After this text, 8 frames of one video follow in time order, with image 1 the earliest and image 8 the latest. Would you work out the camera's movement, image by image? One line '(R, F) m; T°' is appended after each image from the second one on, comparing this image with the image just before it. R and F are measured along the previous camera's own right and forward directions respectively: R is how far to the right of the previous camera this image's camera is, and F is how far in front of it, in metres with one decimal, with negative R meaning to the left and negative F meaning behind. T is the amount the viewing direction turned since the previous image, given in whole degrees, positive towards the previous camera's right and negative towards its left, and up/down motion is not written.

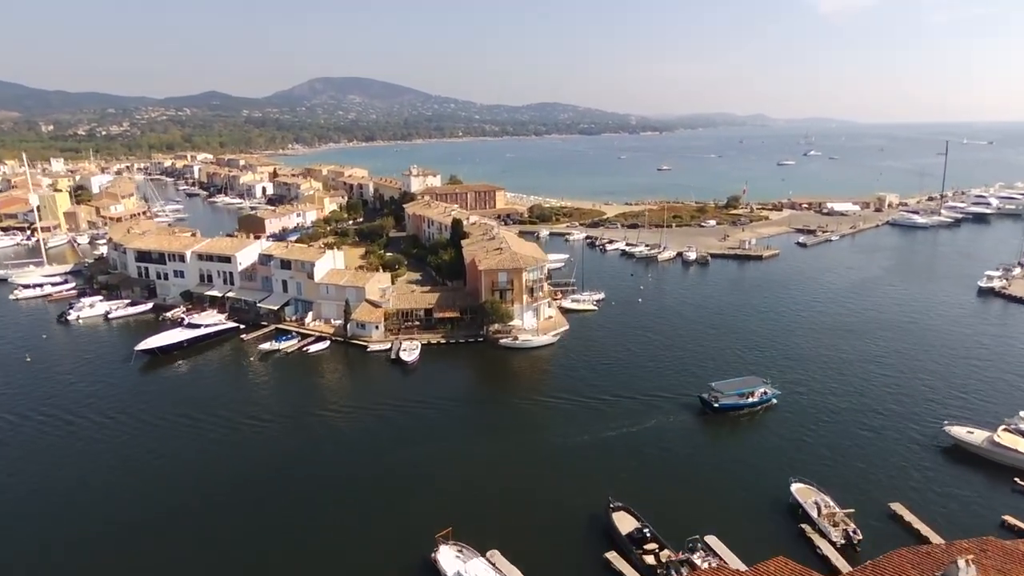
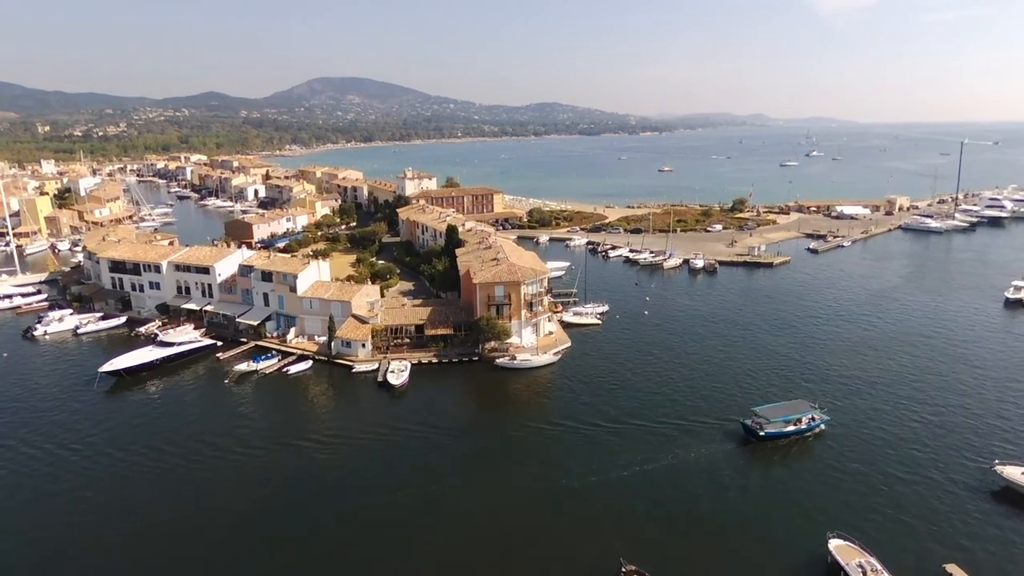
(+0.1, +3.4) m; 0°
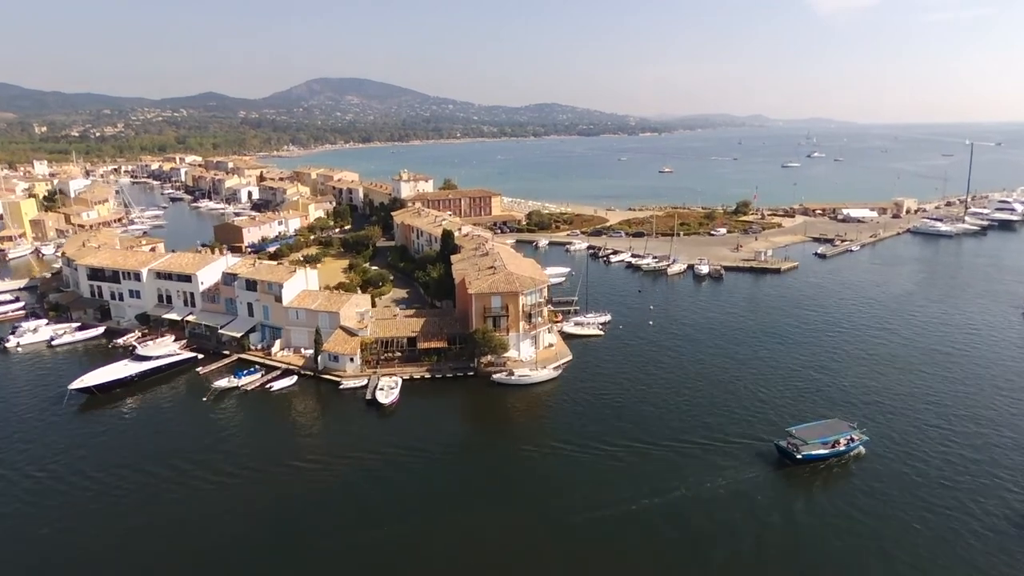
(+0.1, +2.4) m; 0°
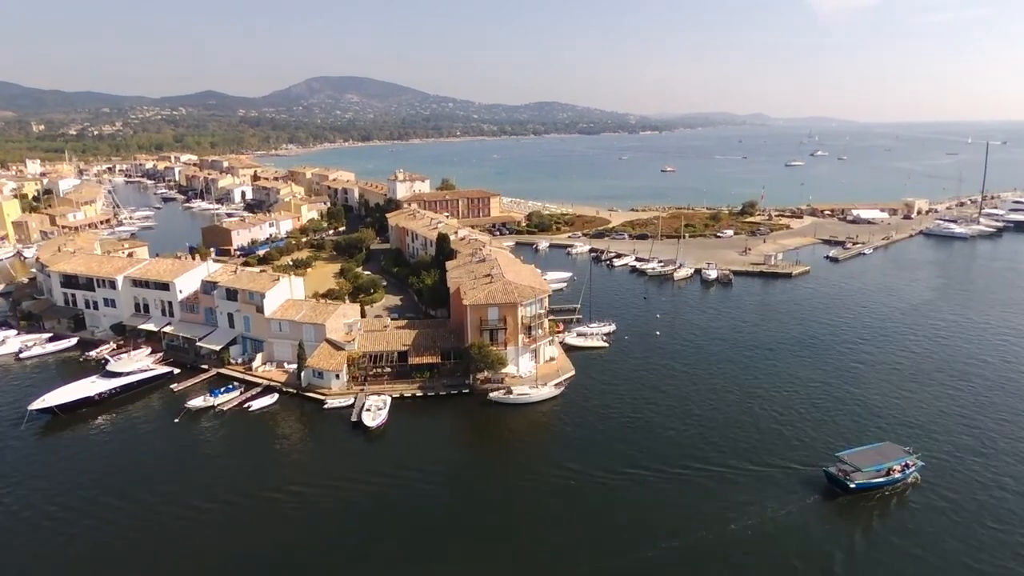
(+0.1, +2.9) m; 0°
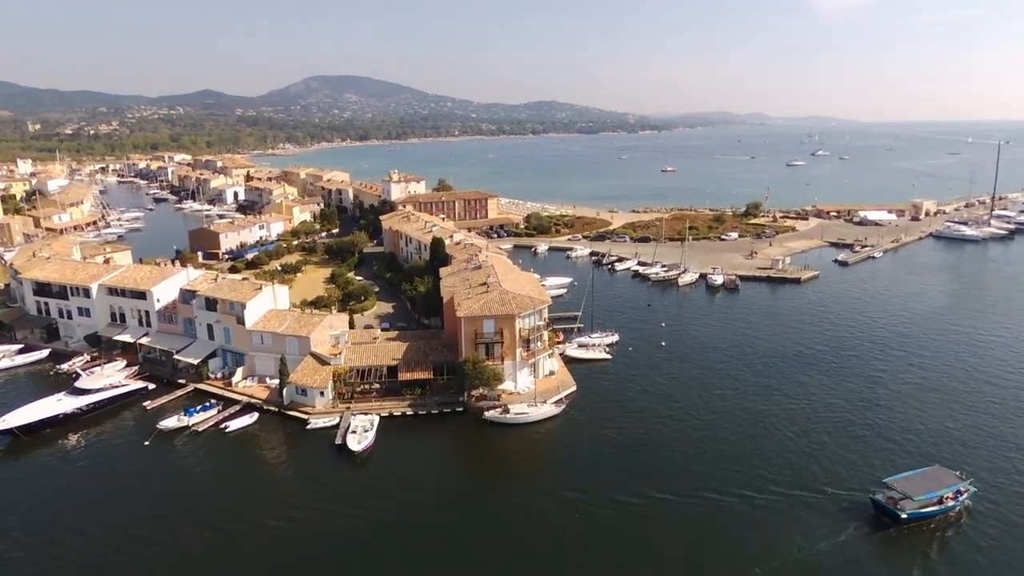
(+0.1, +2.5) m; 0°
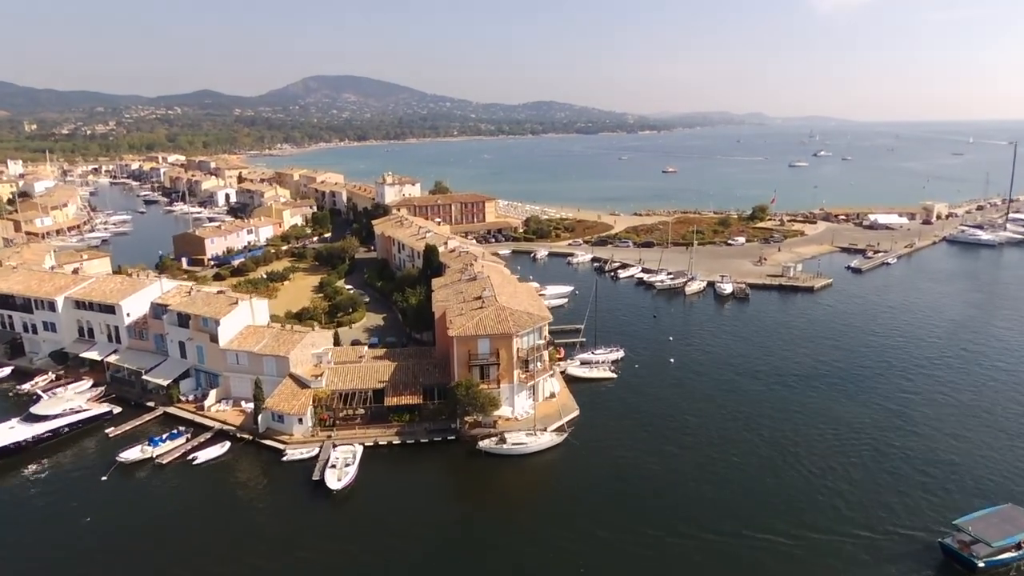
(+0.1, +3.0) m; 0°
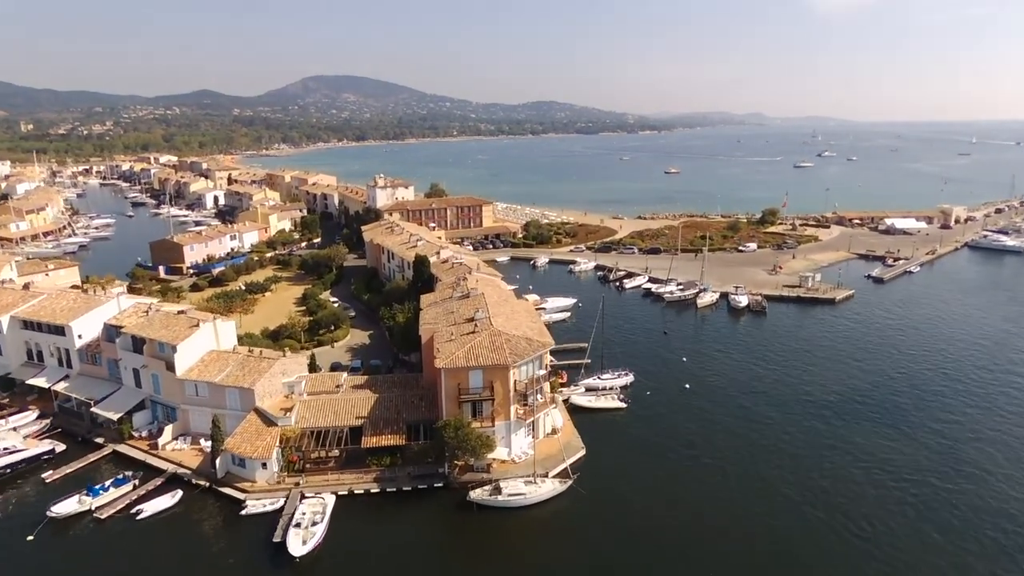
(+0.1, +4.2) m; 0°
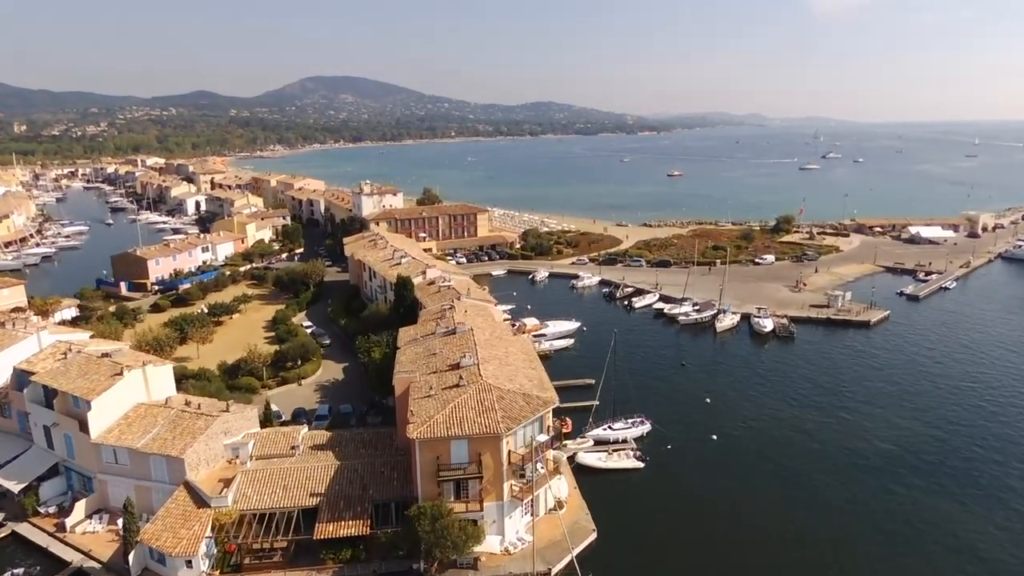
(+0.2, +5.8) m; 0°
